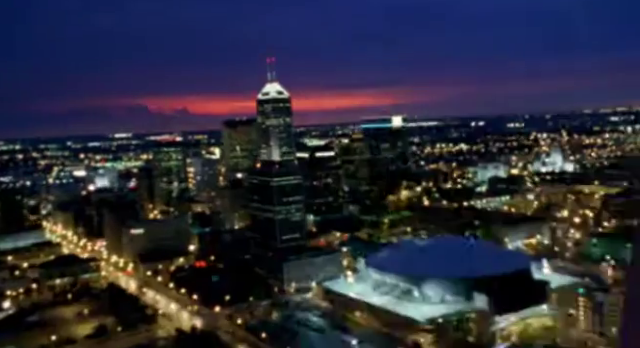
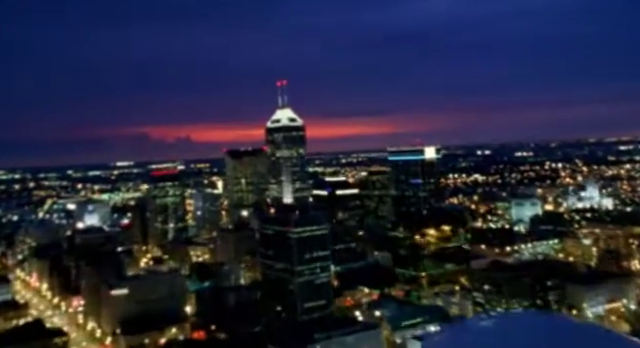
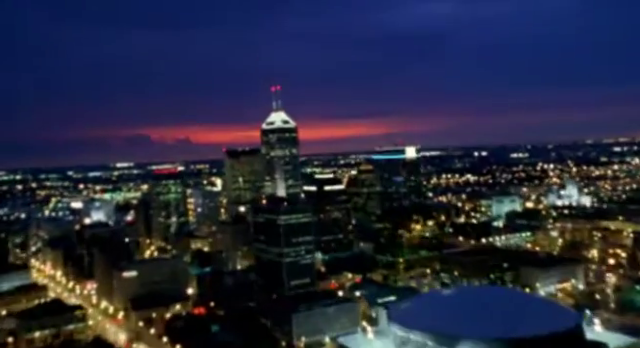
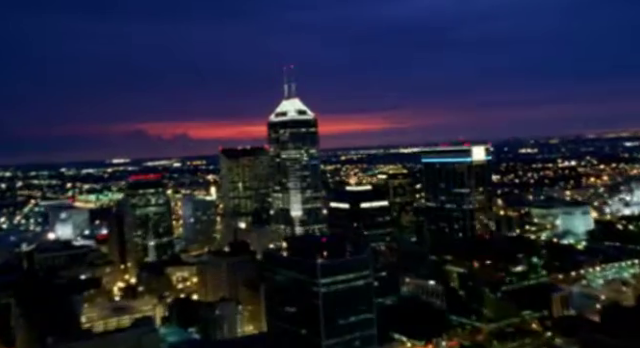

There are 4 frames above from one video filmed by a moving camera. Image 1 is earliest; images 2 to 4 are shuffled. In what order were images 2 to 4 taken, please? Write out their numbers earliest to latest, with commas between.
3, 2, 4
